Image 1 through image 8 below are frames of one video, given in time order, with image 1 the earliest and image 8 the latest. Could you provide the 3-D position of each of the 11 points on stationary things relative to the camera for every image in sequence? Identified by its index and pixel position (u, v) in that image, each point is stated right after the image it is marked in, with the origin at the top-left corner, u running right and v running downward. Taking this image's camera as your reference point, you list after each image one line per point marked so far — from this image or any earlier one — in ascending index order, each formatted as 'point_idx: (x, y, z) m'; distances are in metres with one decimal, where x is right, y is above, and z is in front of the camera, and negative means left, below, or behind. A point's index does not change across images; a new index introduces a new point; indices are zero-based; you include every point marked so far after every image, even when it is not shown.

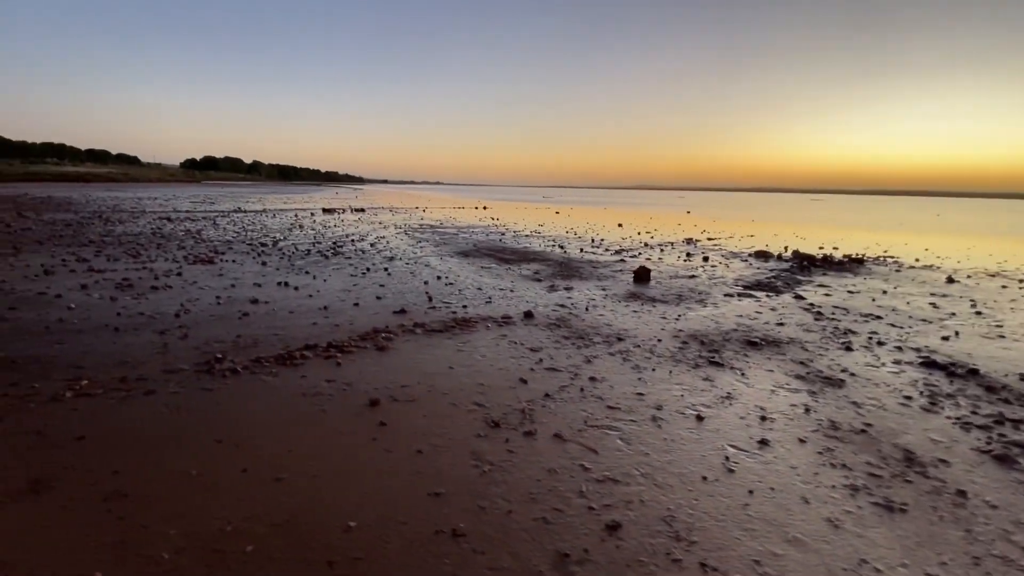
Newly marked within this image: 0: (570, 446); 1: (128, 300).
0: (+0.7, -1.8, +5.4) m
1: (-8.9, -0.3, +11.1) m
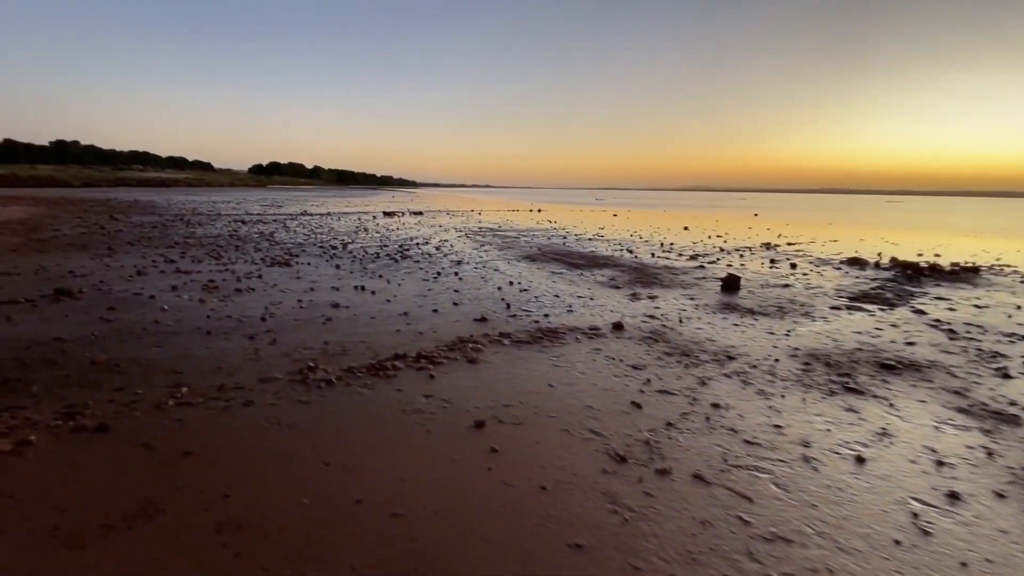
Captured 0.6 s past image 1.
0: (+2.0, -1.9, +4.6) m
1: (-6.9, -0.3, +11.2) m
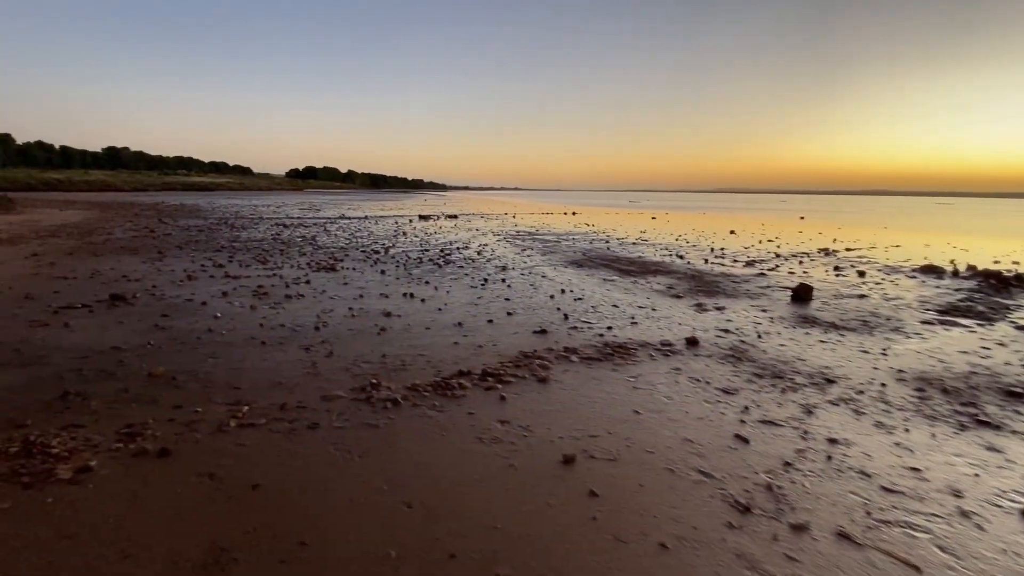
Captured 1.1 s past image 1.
0: (+2.9, -2.1, +3.8) m
1: (-5.6, -0.5, +10.9) m
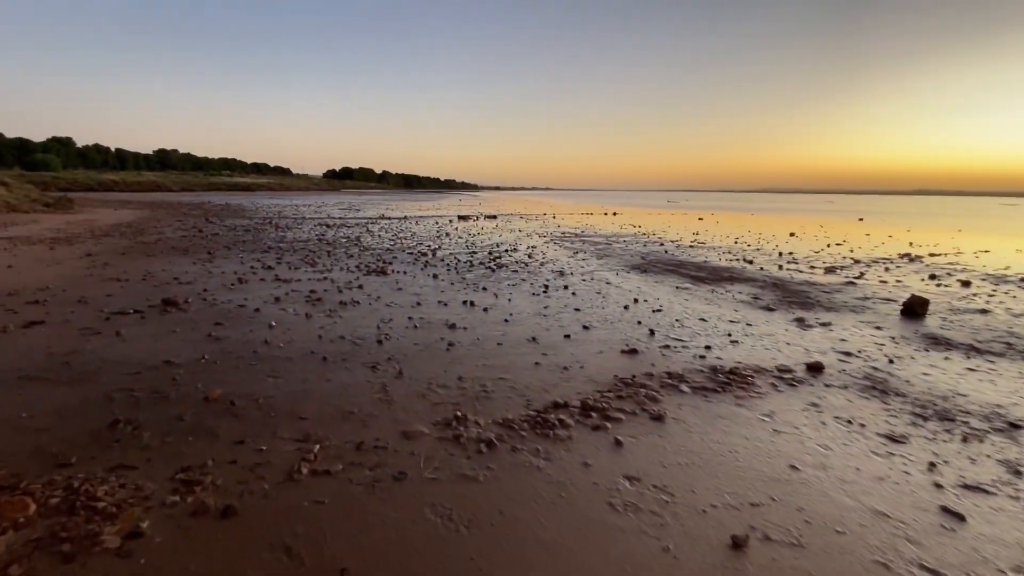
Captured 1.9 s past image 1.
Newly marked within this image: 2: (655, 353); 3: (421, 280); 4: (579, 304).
0: (+4.0, -2.4, +2.5) m
1: (-4.0, -0.6, +10.1) m
2: (+2.5, -1.1, +8.3) m
3: (-2.8, +0.2, +14.4) m
4: (+1.7, -0.4, +11.8) m
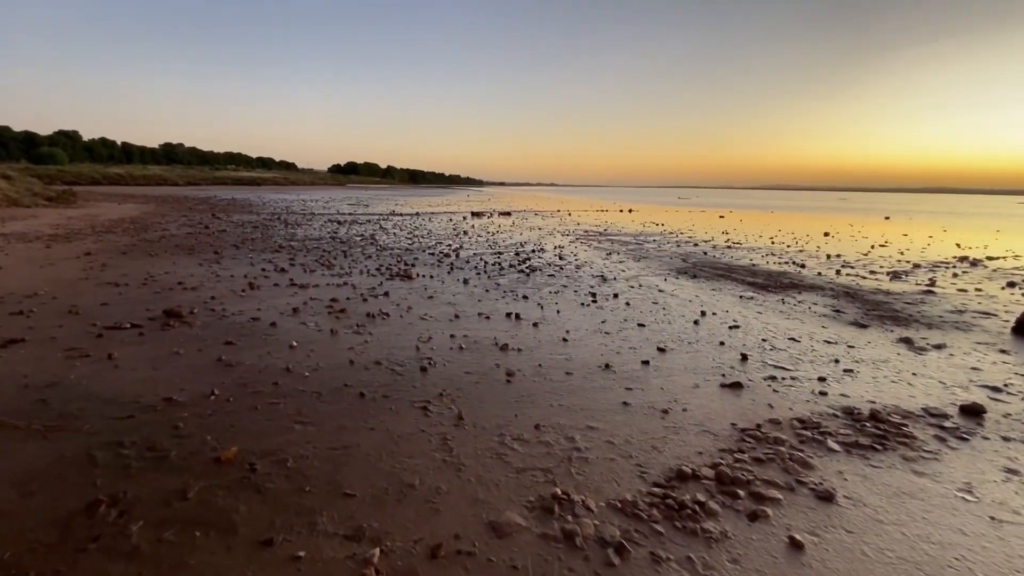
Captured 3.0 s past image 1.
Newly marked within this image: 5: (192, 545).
0: (+5.0, -2.7, +1.0) m
1: (-2.9, -0.9, +8.7) m
2: (+3.6, -1.4, +6.8) m
3: (-1.6, 0.0, +12.9) m
4: (+2.8, -0.6, +10.3) m
5: (-2.4, -1.9, +3.5) m
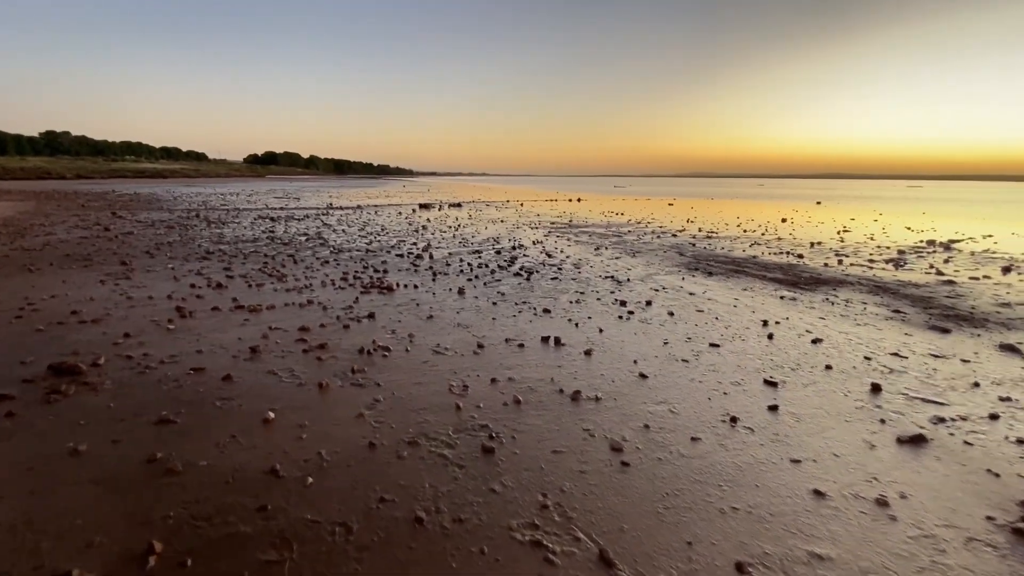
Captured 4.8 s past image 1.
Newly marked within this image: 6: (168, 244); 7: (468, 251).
0: (+6.9, -3.0, -0.5) m
1: (-2.1, -1.3, +6.1) m
2: (+4.6, -1.6, +5.1) m
3: (-1.4, -0.3, +10.4) m
4: (+3.3, -0.8, +8.4) m
5: (-0.8, -2.4, +1.1) m
6: (-12.6, +1.6, +17.5) m
7: (-1.6, +1.4, +17.6) m
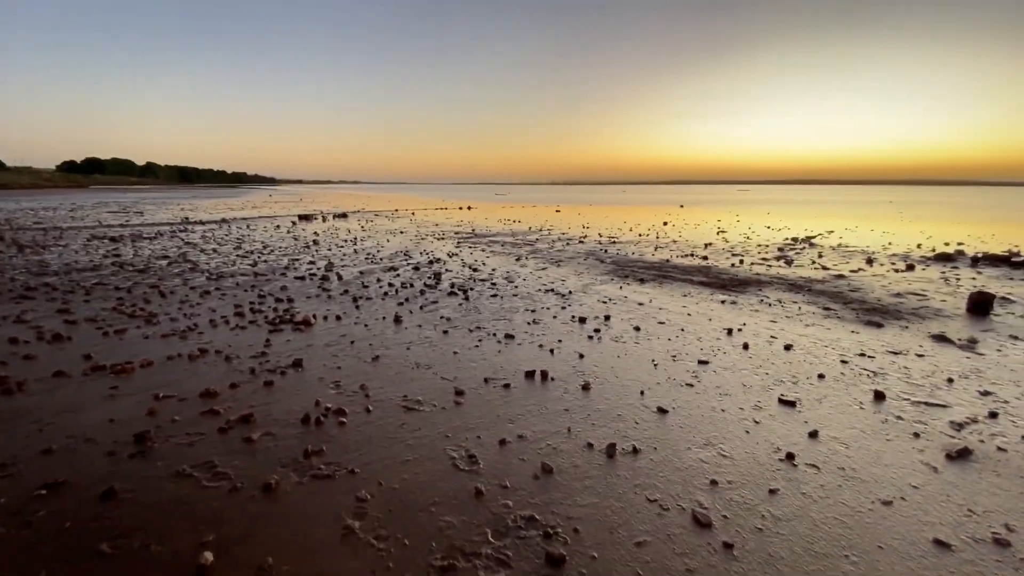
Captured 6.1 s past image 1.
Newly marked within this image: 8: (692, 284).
0: (+8.5, -2.8, +0.2) m
1: (-1.8, -1.8, +4.3) m
2: (+4.9, -1.7, +5.0) m
3: (-2.3, -0.8, +8.7) m
4: (+2.8, -1.0, +7.9) m
5: (+0.6, -2.7, -0.2) m
6: (-14.9, +0.2, +13.0) m
7: (-4.3, +0.6, +15.6) m
8: (+5.0, +0.2, +13.4) m
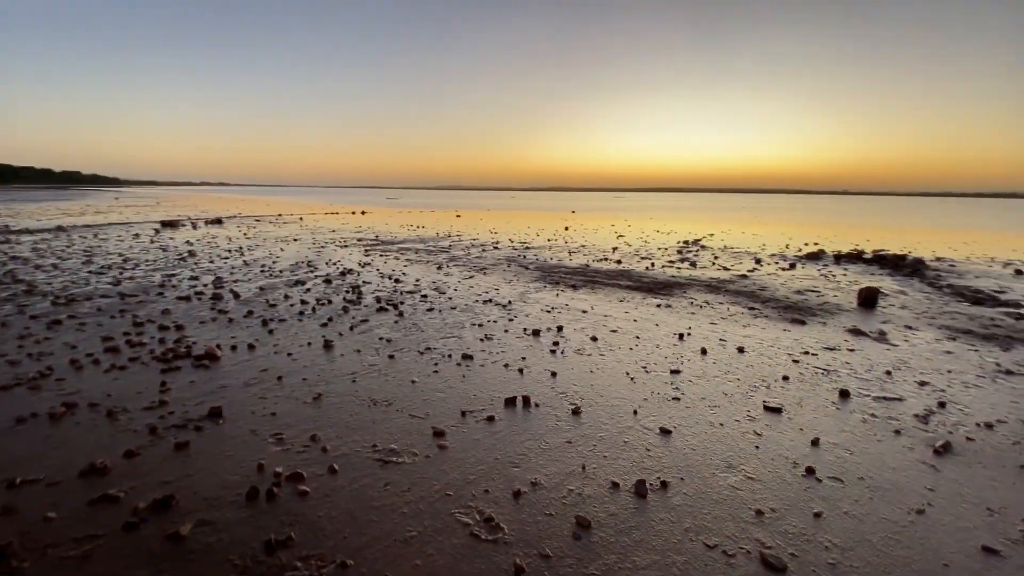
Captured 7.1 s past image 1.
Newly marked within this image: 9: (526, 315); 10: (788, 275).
0: (+9.5, -2.6, +1.4) m
1: (-1.5, -2.0, +3.2) m
2: (+4.9, -1.7, +5.3) m
3: (-3.0, -1.1, +7.4) m
4: (+2.2, -1.2, +7.7) m
5: (+1.9, -2.8, -0.7) m
6: (-16.2, -0.6, +8.7) m
7: (-6.5, +0.1, +13.6) m
8: (+3.1, 0.0, +13.5) m
9: (+0.3, -0.6, +10.4) m
10: (+9.4, +0.5, +16.5) m
